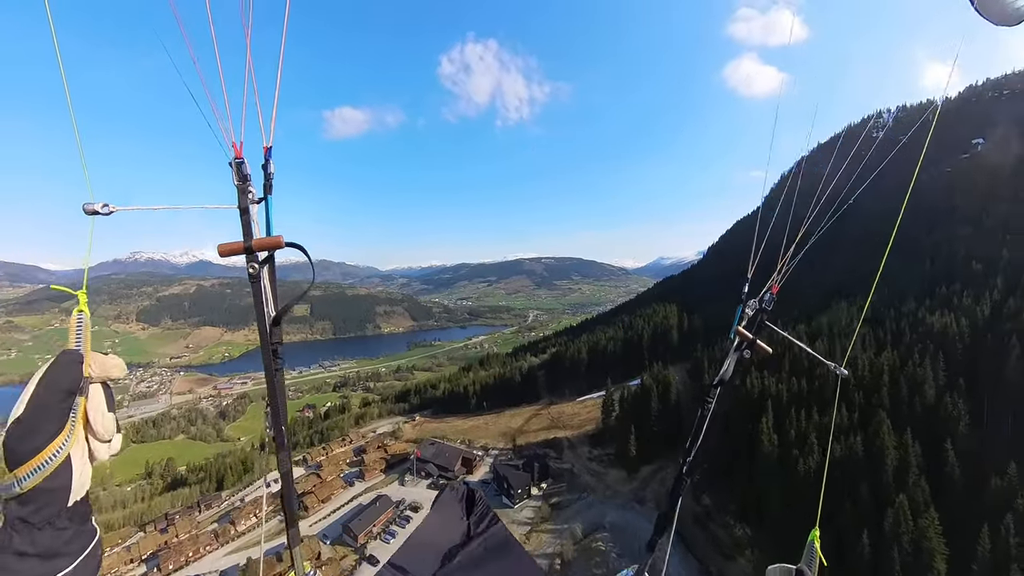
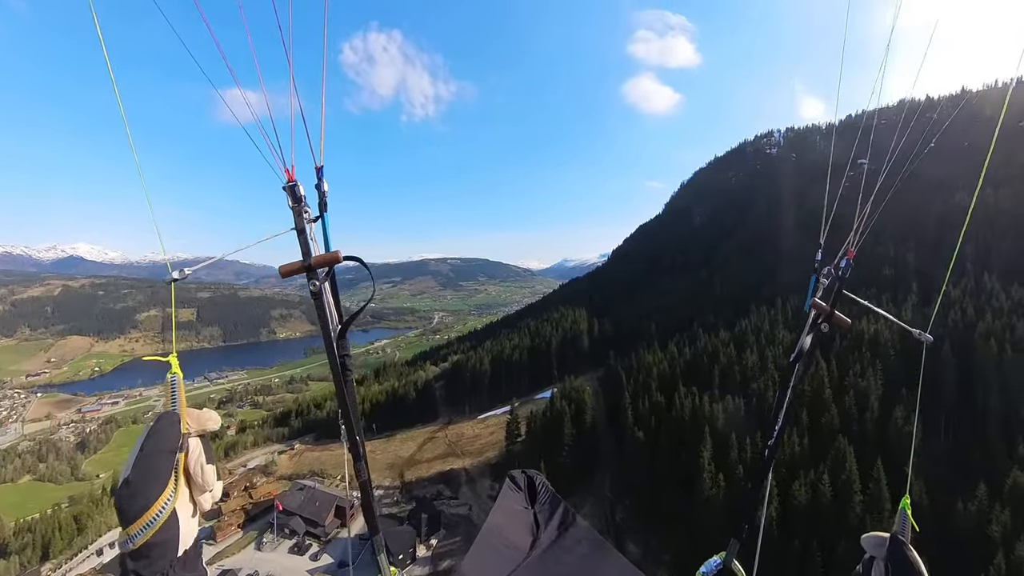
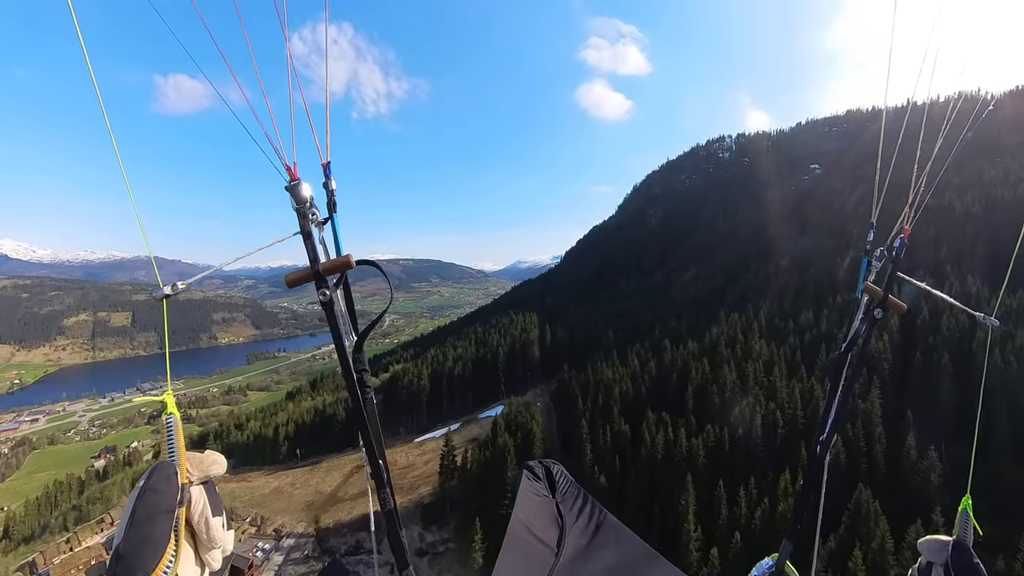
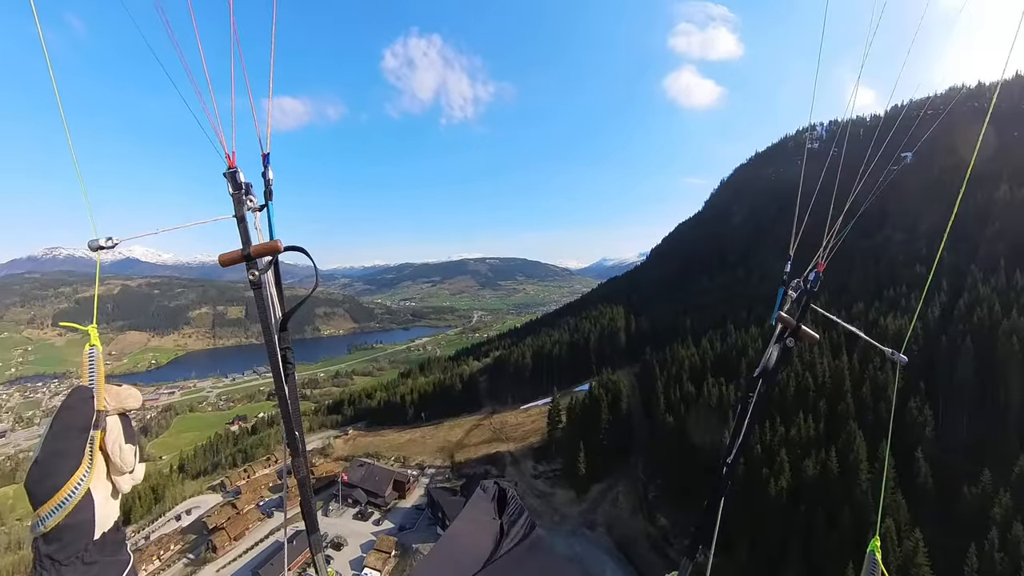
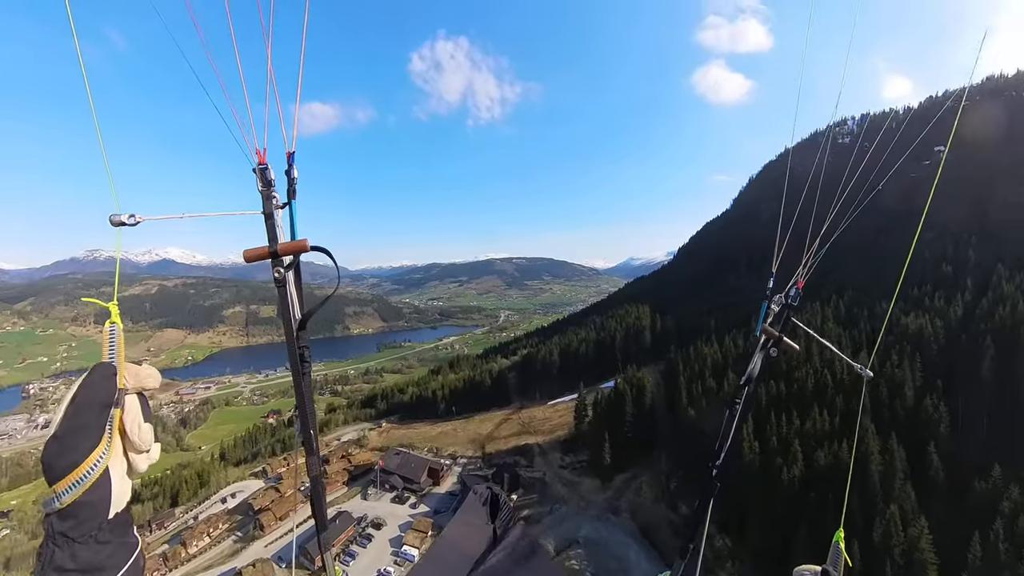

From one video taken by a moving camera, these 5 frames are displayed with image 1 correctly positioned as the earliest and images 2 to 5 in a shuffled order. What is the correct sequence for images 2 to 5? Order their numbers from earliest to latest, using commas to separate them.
5, 4, 2, 3
